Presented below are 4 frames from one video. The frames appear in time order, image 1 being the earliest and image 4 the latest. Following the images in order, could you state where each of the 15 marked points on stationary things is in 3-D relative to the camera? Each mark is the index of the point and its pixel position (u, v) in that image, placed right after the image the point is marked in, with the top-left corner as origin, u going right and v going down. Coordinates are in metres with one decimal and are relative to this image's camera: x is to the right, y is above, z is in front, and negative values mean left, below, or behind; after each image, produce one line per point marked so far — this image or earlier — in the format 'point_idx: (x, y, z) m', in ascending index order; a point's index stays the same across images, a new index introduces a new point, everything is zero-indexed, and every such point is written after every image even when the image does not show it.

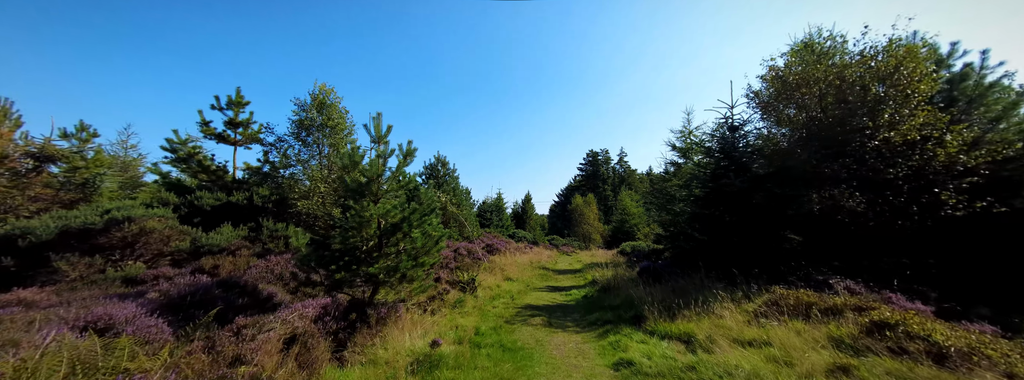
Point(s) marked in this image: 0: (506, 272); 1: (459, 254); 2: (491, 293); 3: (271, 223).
0: (-0.2, -2.8, +11.3) m
1: (-1.8, -2.2, +11.3) m
2: (-0.5, -2.5, +8.1) m
3: (-5.6, -0.8, +7.9) m
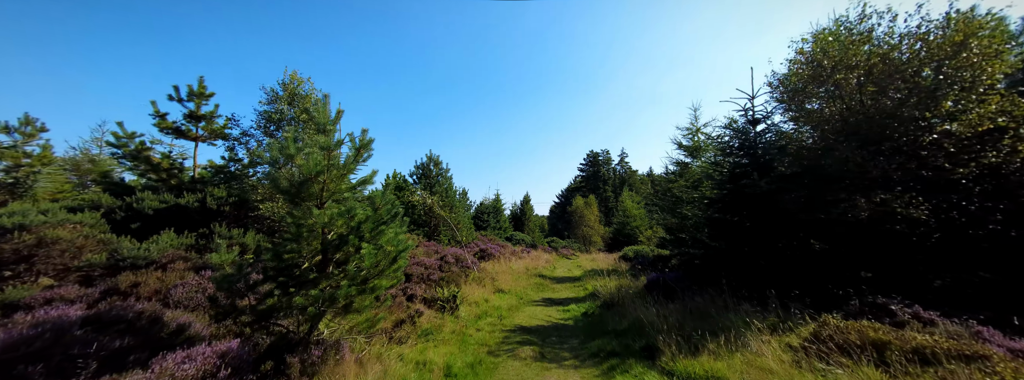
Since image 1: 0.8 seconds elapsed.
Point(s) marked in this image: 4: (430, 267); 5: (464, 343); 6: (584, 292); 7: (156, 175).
0: (-0.4, -2.8, +10.2) m
1: (-2.0, -2.2, +10.3) m
2: (-0.8, -2.5, +7.1) m
3: (-5.8, -0.8, +6.9) m
4: (-2.2, -2.1, +9.2) m
5: (-0.7, -2.3, +5.1) m
6: (+2.3, -3.3, +10.9) m
7: (-8.4, +0.3, +7.9) m
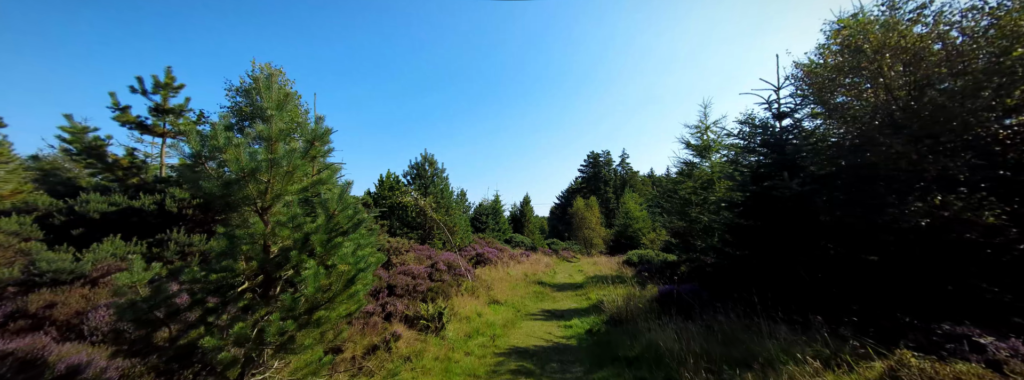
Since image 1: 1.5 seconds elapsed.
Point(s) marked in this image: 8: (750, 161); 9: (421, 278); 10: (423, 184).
0: (-0.5, -2.8, +9.4) m
1: (-2.1, -2.3, +9.5) m
2: (-0.8, -2.6, +6.3) m
3: (-5.9, -0.8, +6.1) m
4: (-2.3, -2.2, +8.4) m
5: (-0.8, -2.4, +4.3) m
6: (+2.2, -3.3, +10.0) m
7: (-8.4, +0.3, +7.1) m
8: (+4.7, +0.5, +6.8) m
9: (-2.3, -2.2, +8.5) m
10: (-4.8, +0.4, +18.3) m
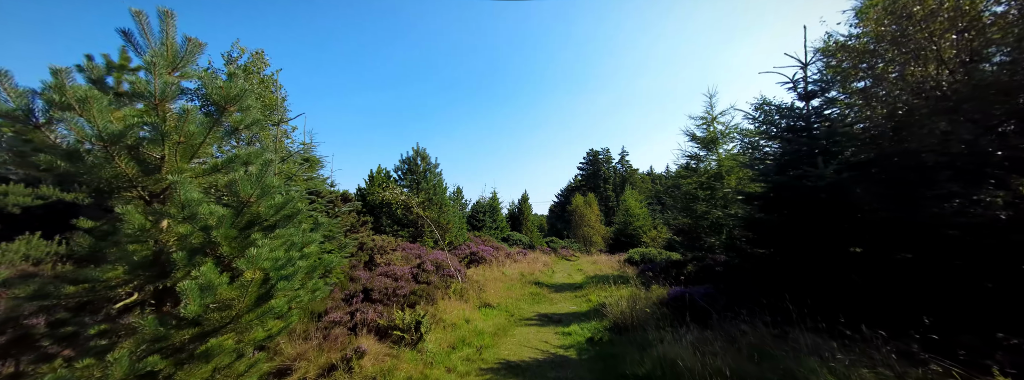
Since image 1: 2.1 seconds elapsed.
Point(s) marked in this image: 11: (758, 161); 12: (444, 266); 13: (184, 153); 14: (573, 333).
0: (-0.7, -2.7, +8.6) m
1: (-2.3, -2.1, +8.7) m
2: (-1.0, -2.4, +5.5) m
3: (-6.1, -0.7, +5.3) m
4: (-2.5, -2.0, +7.6) m
5: (-1.0, -2.2, +3.6) m
6: (+2.1, -3.1, +9.3) m
7: (-8.6, +0.5, +6.3) m
8: (+4.6, +0.7, +6.0) m
9: (-2.5, -2.0, +7.7) m
10: (-5.0, +0.6, +17.5) m
11: (+4.4, +0.6, +6.0) m
12: (-1.9, -2.1, +9.5) m
13: (-2.2, +0.3, +2.3) m
14: (+1.2, -2.7, +6.4) m
